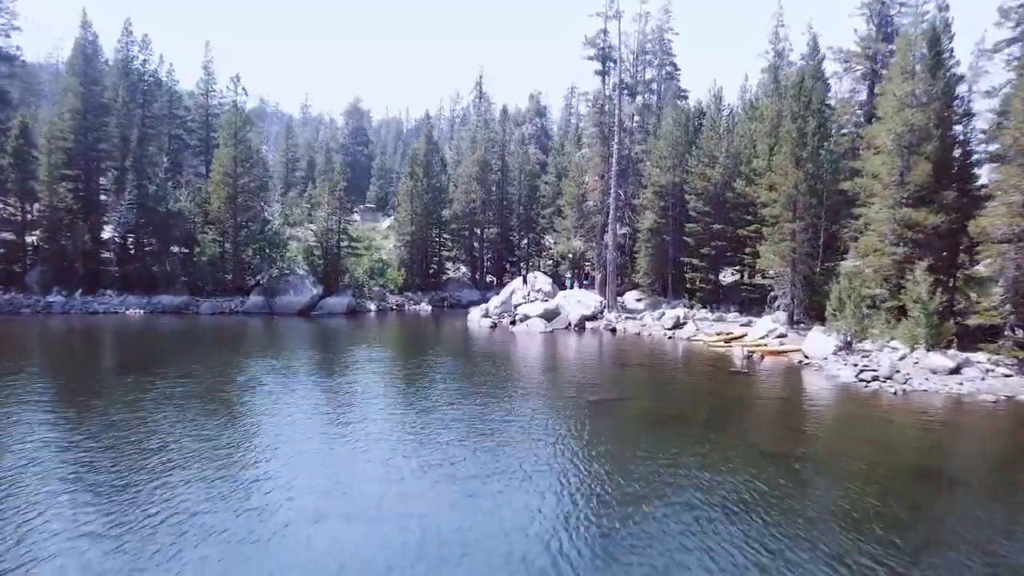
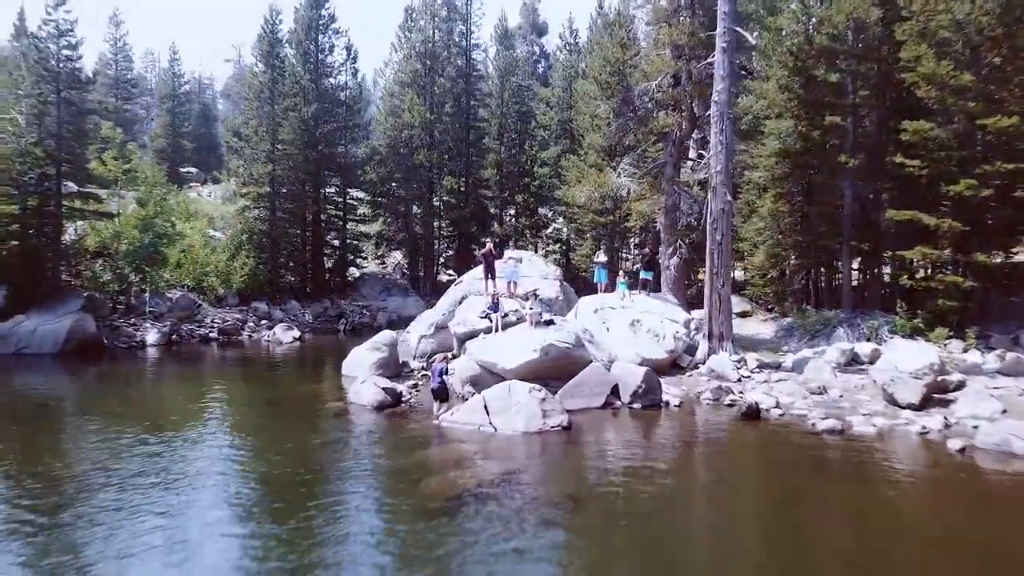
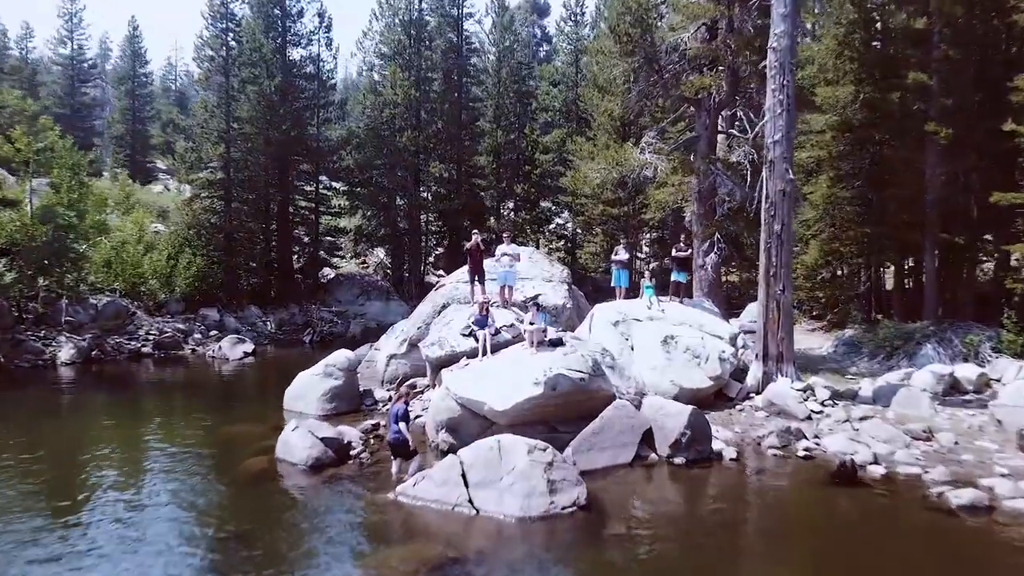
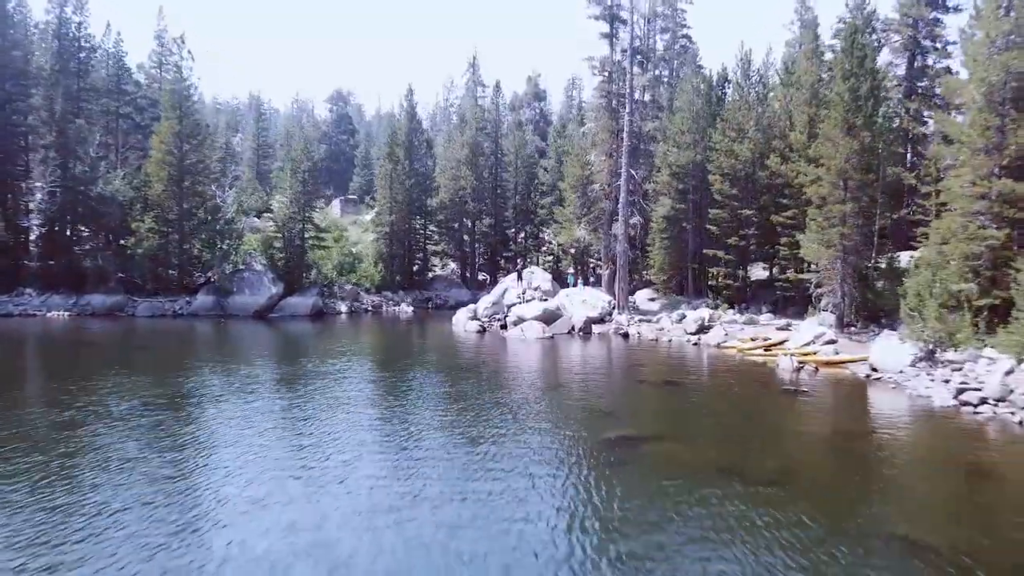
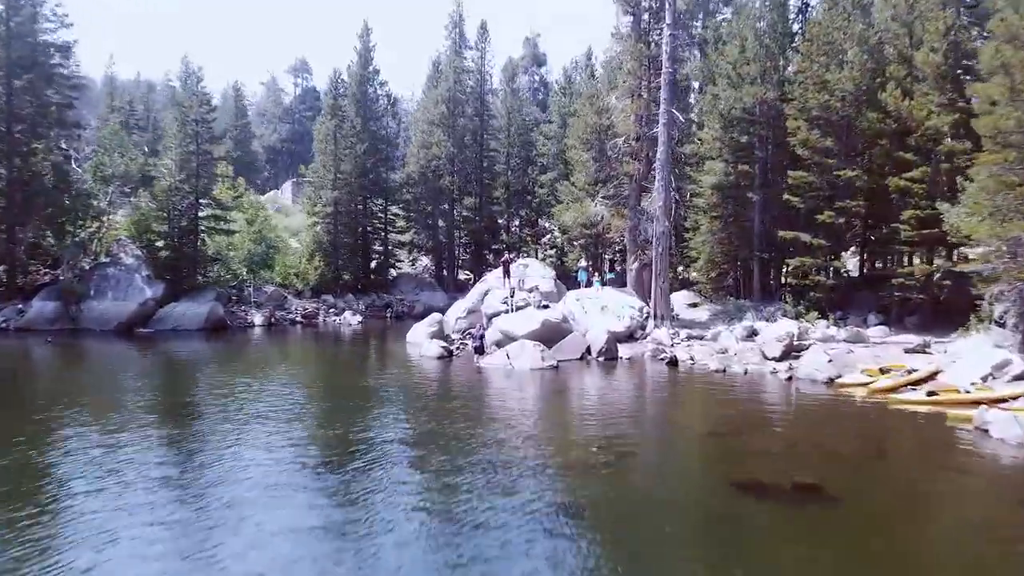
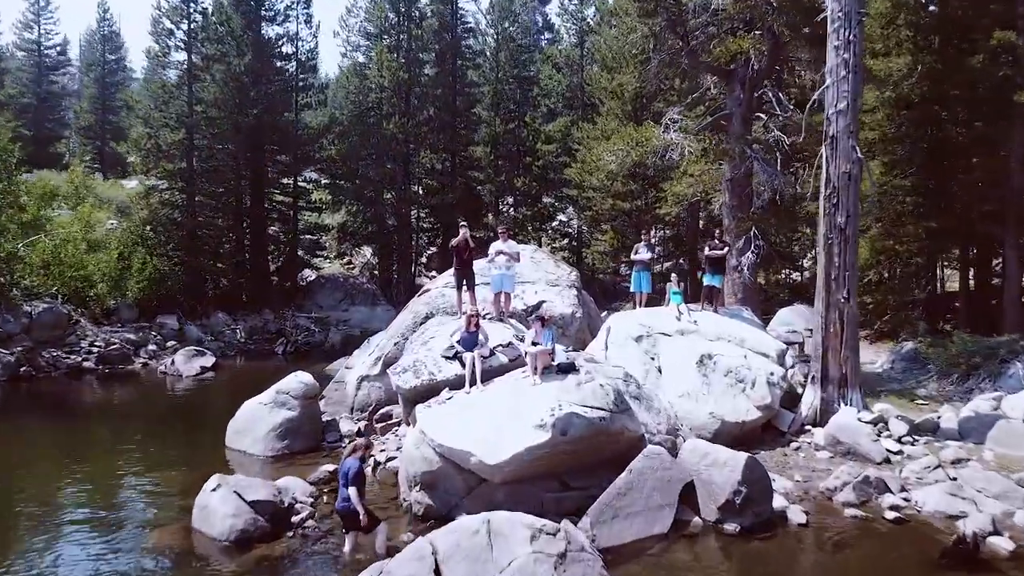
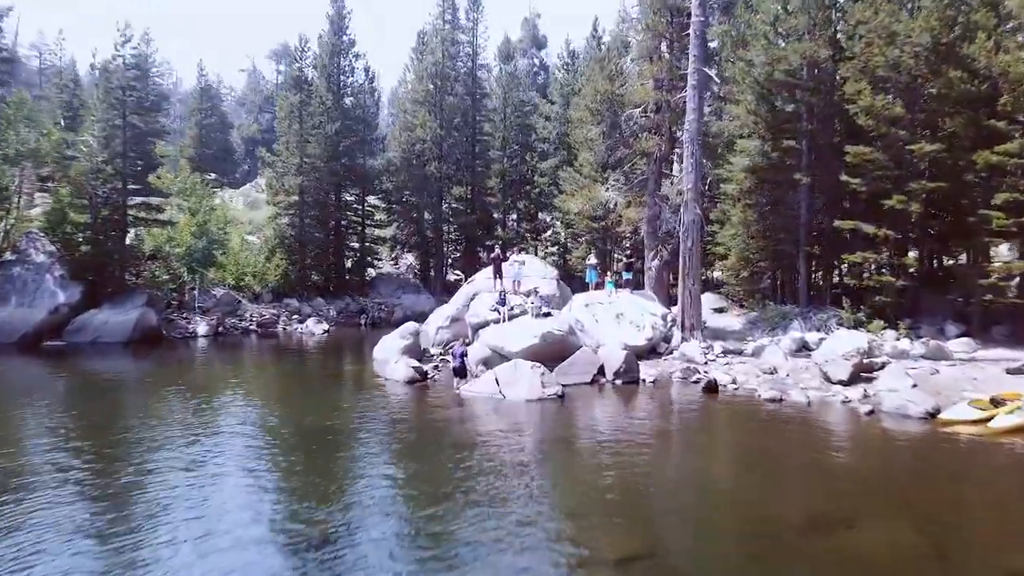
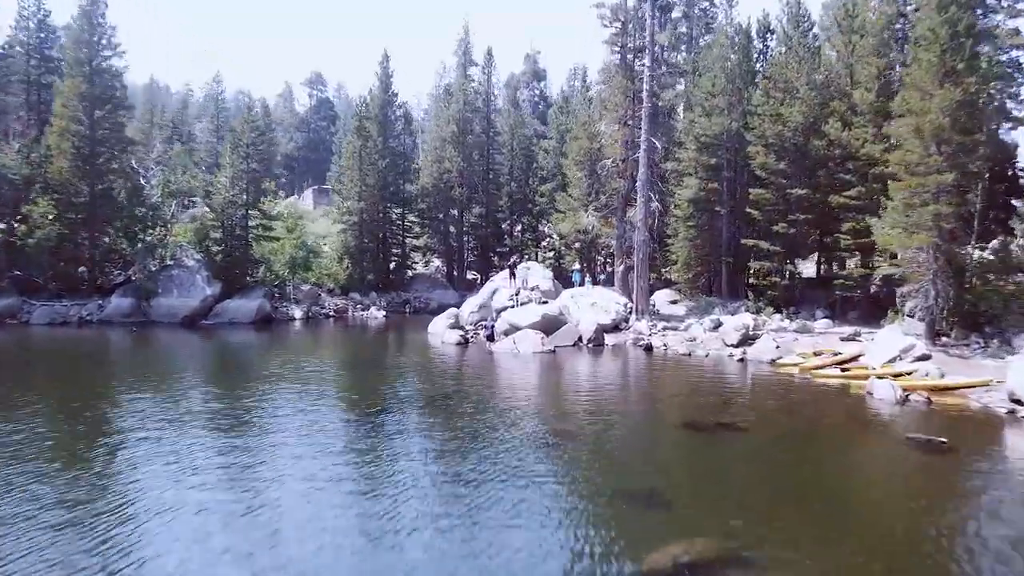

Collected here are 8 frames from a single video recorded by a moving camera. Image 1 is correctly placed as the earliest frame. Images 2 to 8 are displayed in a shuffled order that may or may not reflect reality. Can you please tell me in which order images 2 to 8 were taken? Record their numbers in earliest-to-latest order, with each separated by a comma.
4, 8, 5, 7, 2, 3, 6
